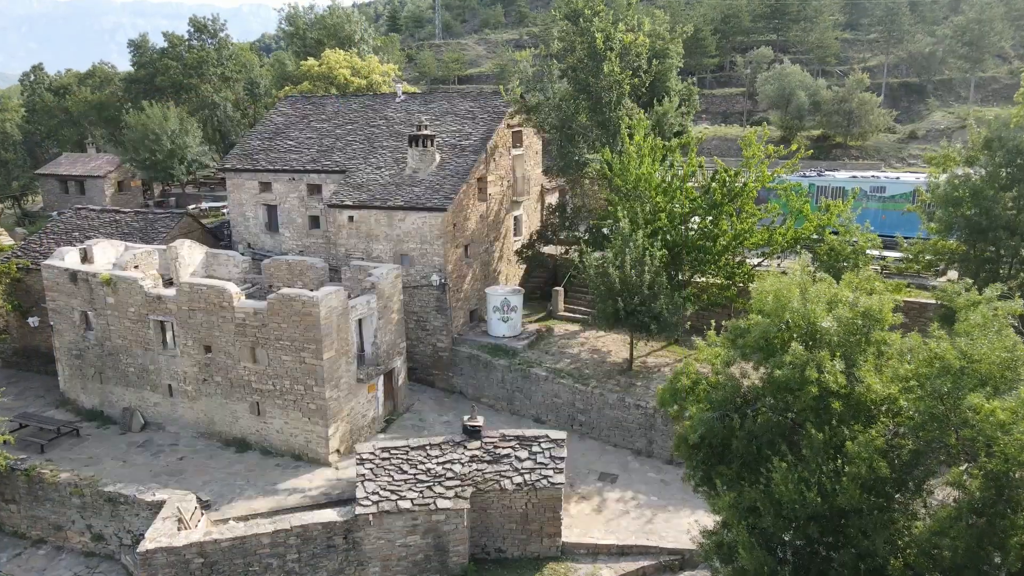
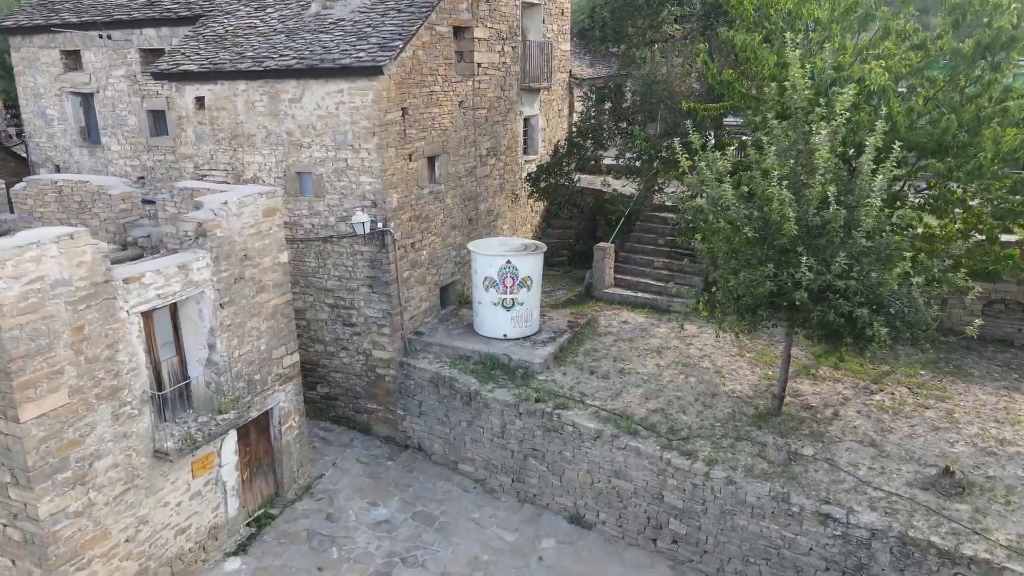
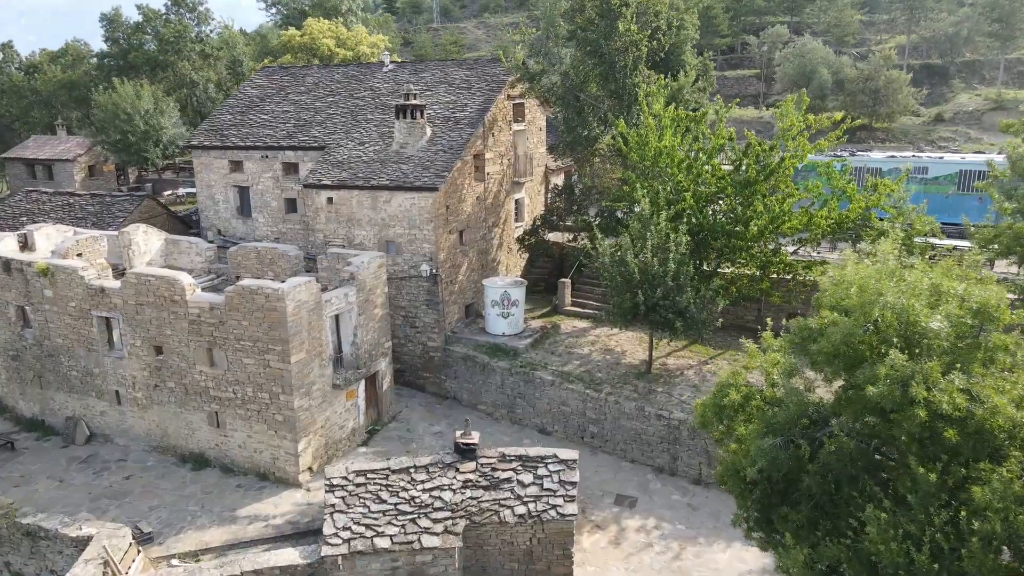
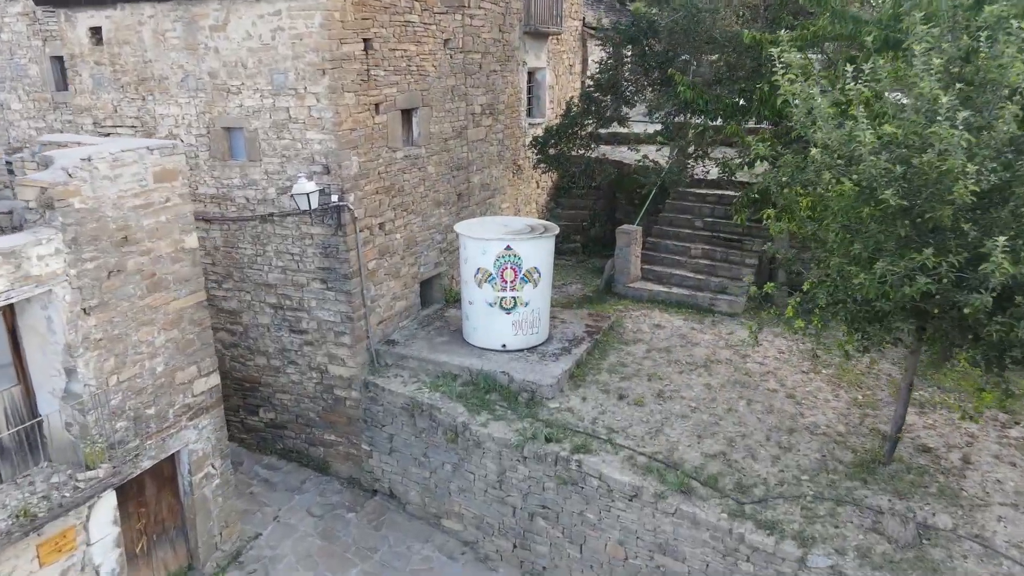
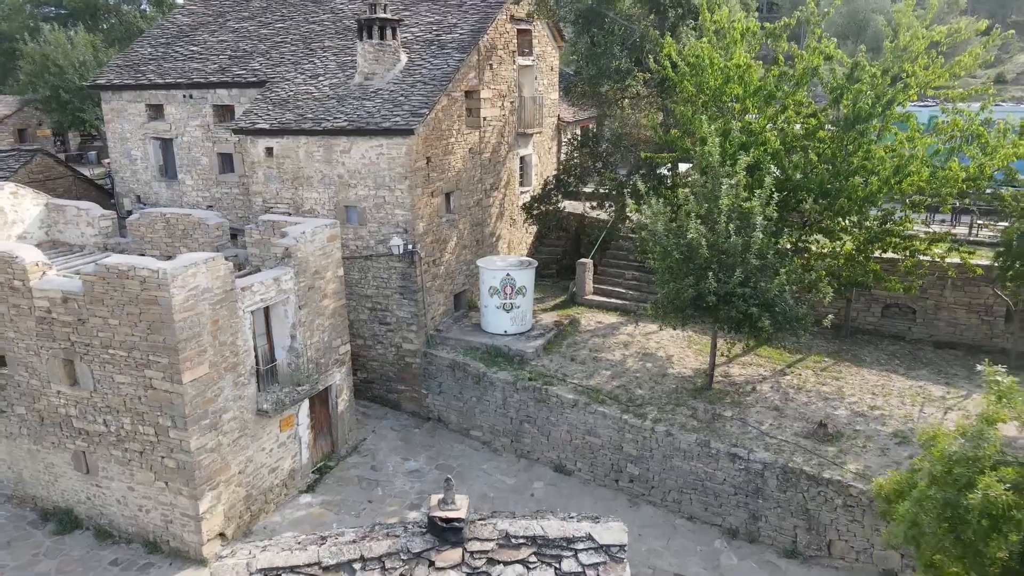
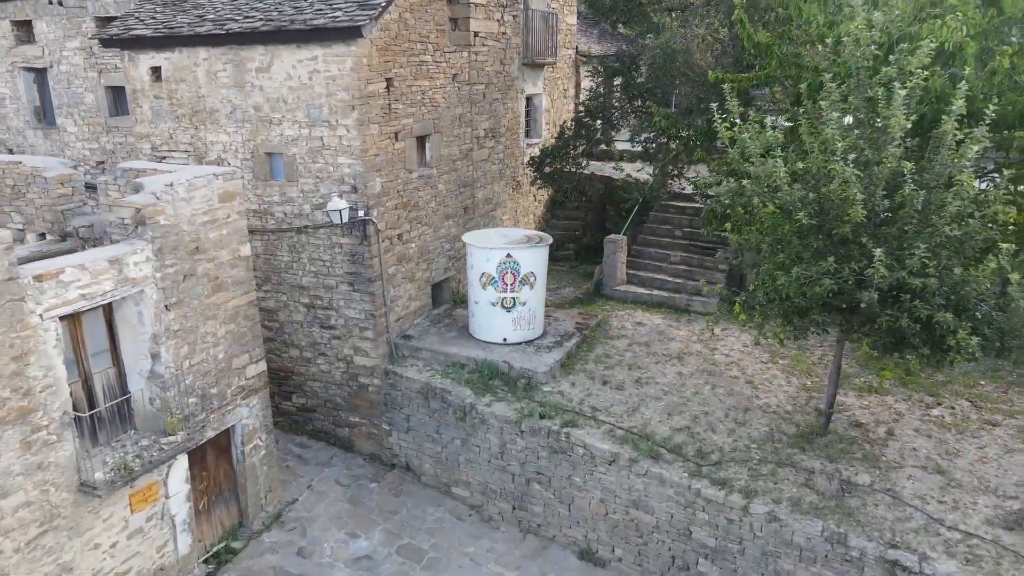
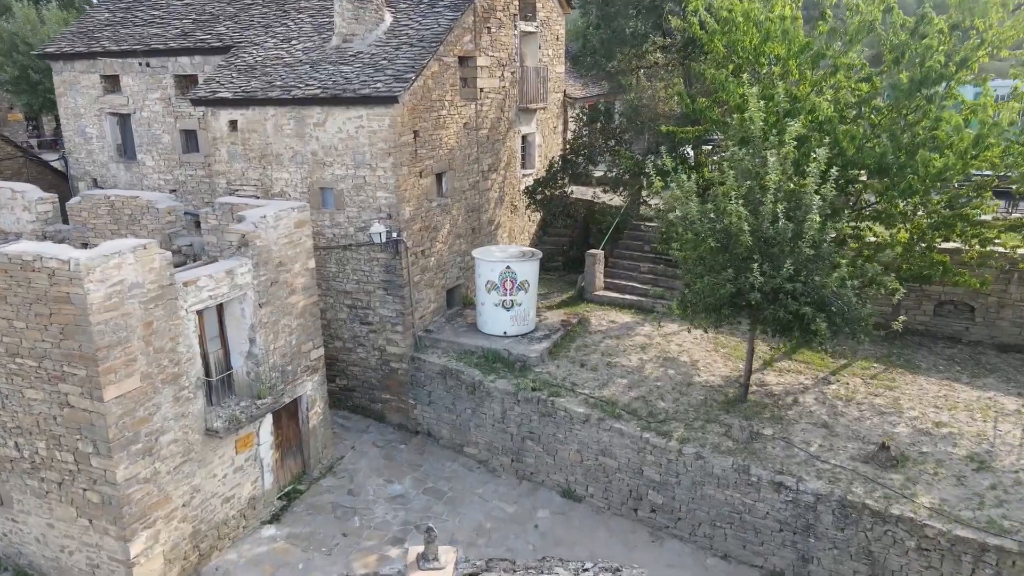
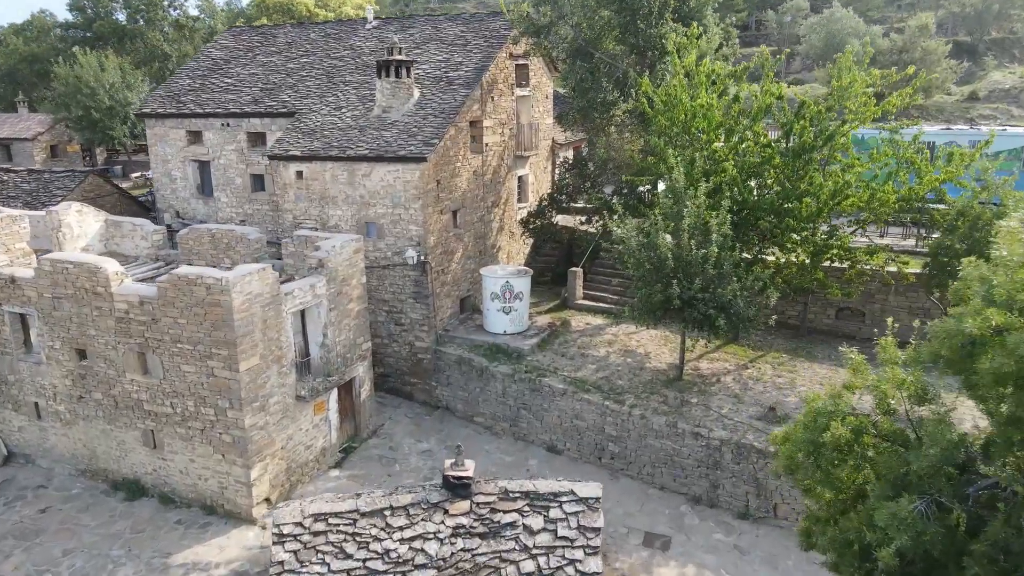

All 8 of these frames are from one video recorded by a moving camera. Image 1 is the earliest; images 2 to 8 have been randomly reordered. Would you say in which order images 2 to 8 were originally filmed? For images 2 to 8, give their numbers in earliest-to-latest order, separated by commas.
3, 8, 5, 7, 2, 6, 4
